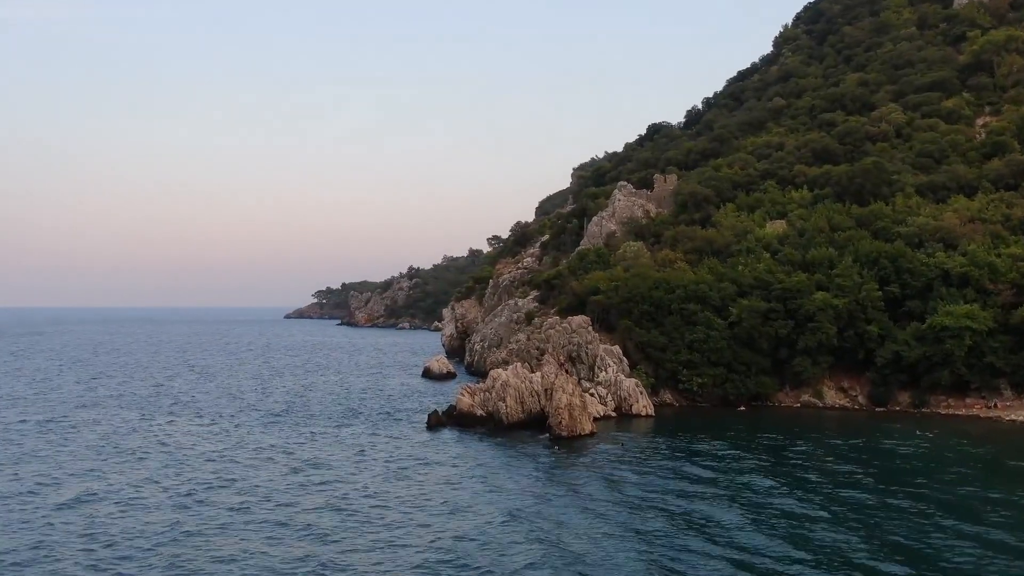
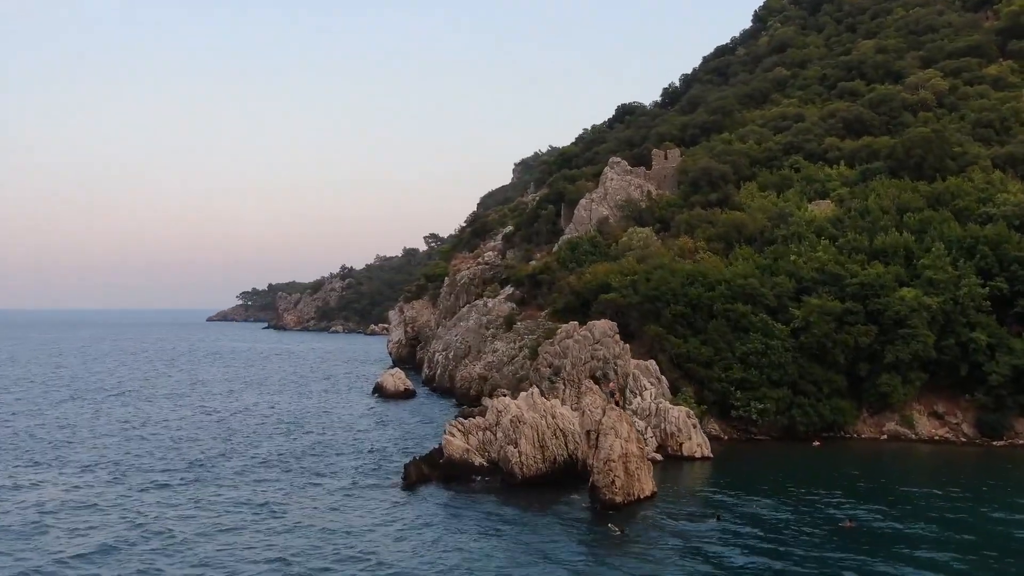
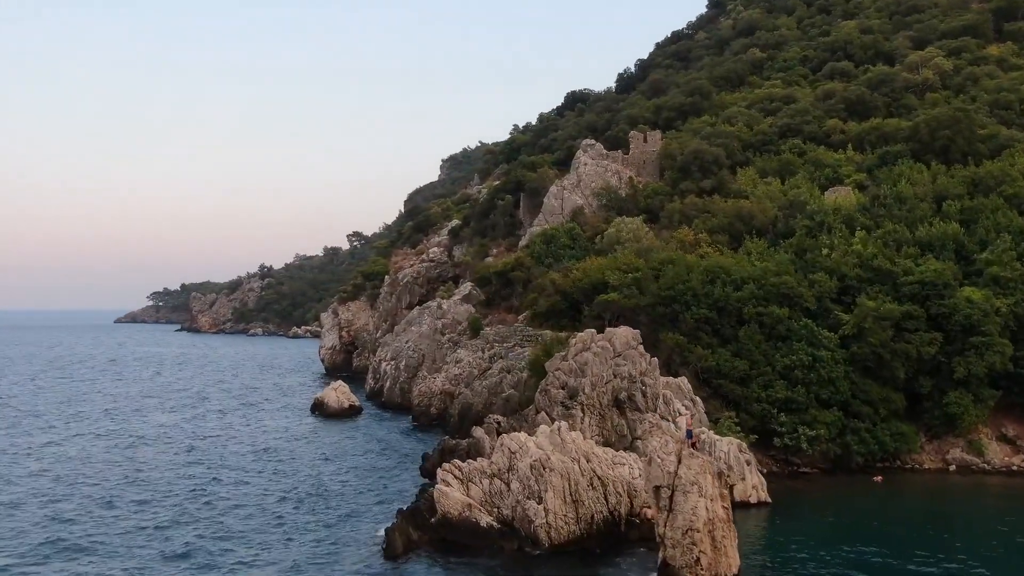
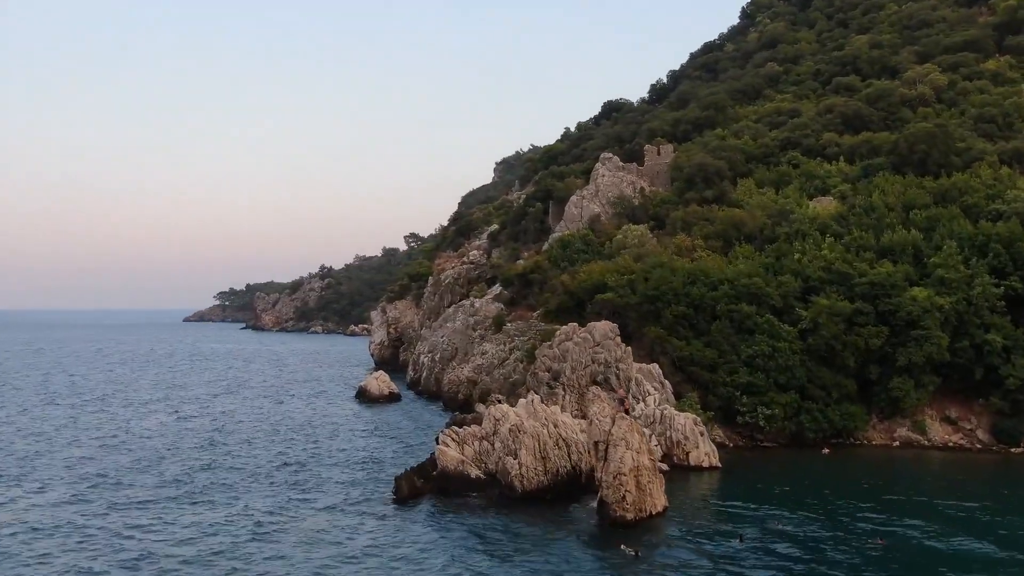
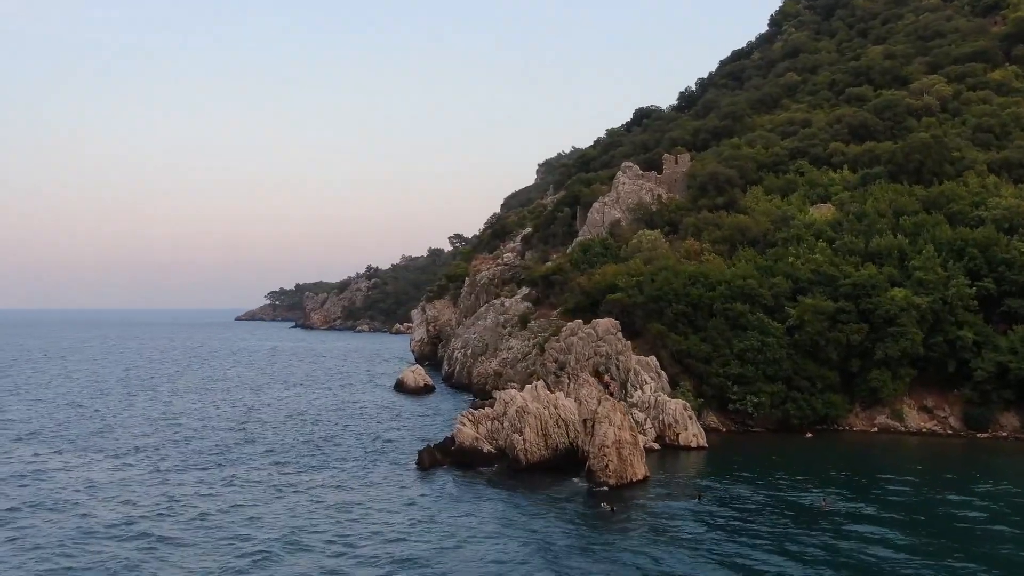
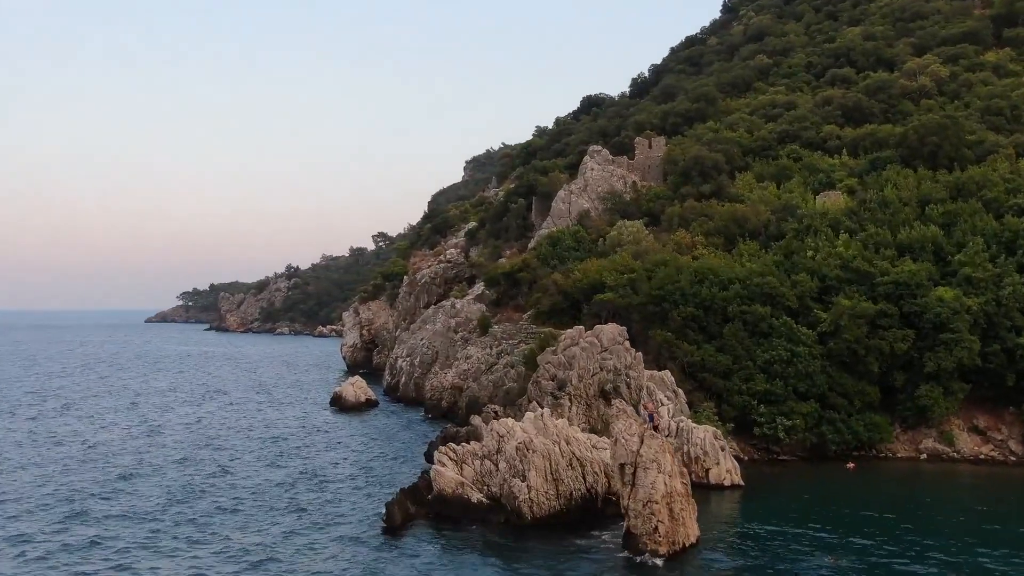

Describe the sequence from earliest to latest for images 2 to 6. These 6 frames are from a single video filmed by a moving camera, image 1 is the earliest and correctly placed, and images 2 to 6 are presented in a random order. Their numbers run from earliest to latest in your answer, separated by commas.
5, 2, 4, 6, 3
